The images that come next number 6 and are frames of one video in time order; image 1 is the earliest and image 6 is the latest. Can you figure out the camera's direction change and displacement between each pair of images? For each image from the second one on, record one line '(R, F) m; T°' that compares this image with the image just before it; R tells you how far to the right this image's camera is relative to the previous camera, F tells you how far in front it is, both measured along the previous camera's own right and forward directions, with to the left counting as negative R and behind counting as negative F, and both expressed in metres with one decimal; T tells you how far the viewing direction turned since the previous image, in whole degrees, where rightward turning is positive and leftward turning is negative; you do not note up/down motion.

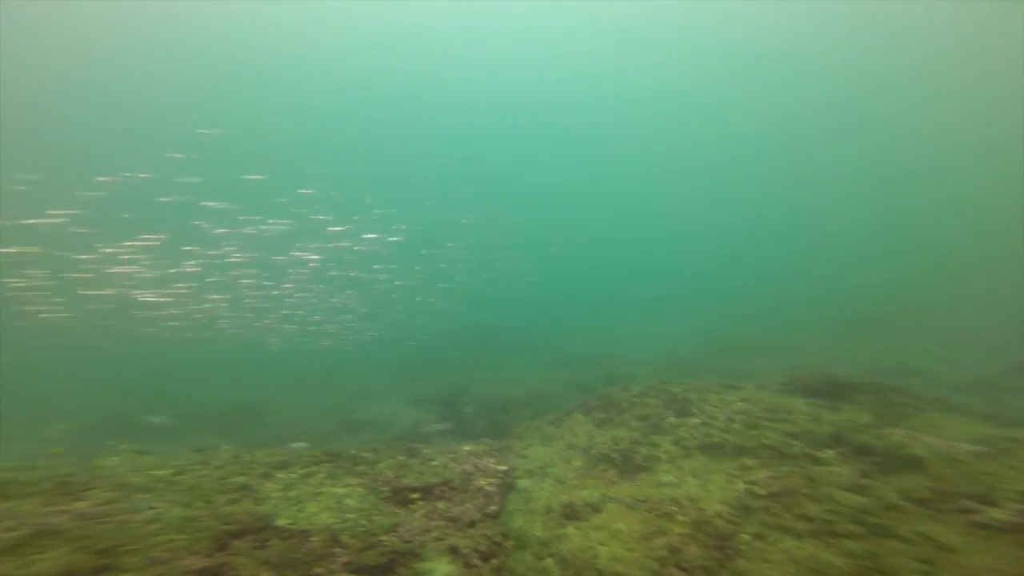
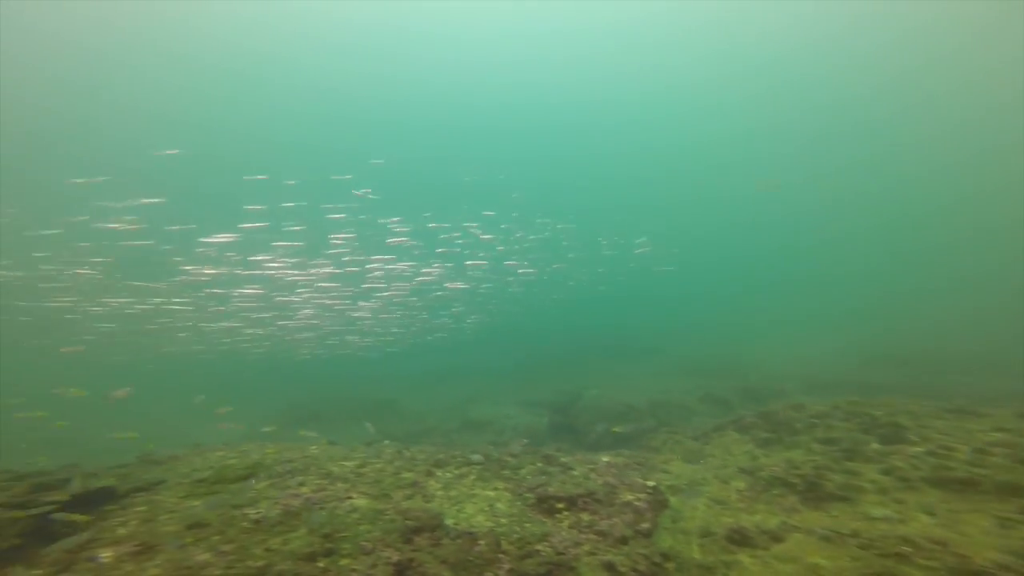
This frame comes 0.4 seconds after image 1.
(-0.1, -0.1) m; -17°
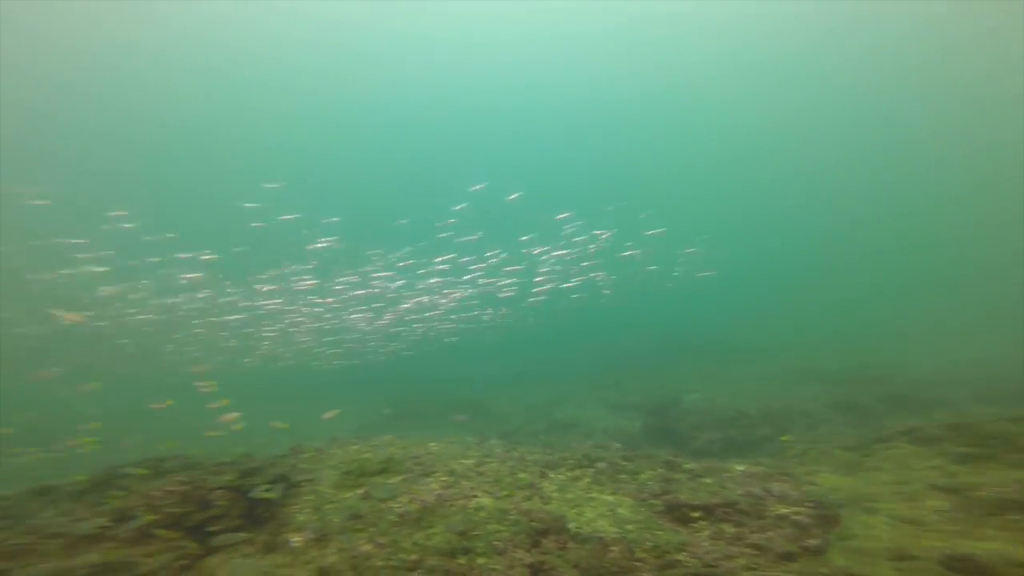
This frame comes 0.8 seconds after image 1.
(-0.5, -0.1) m; -10°
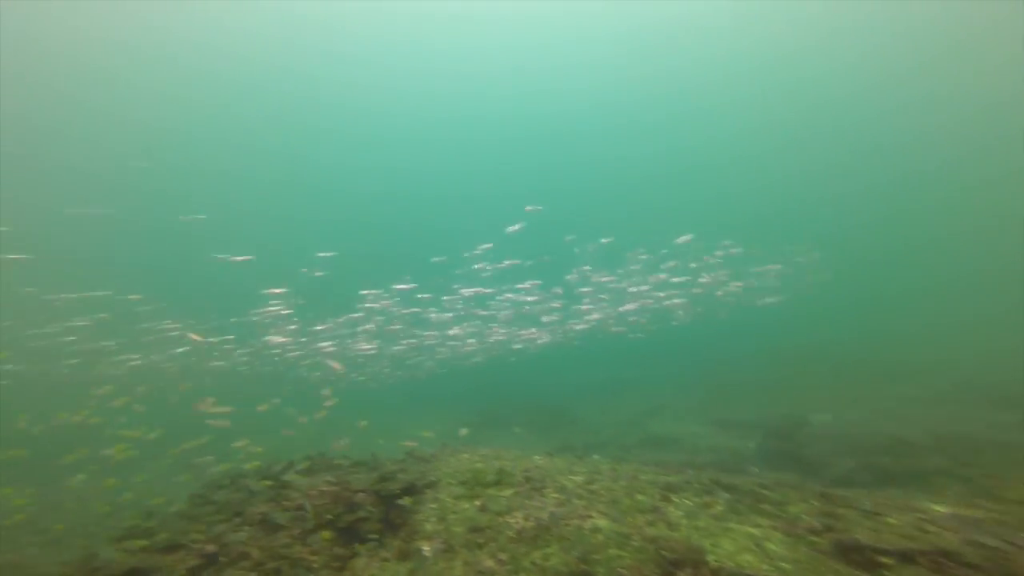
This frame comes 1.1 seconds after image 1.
(-0.4, +0.1) m; -11°
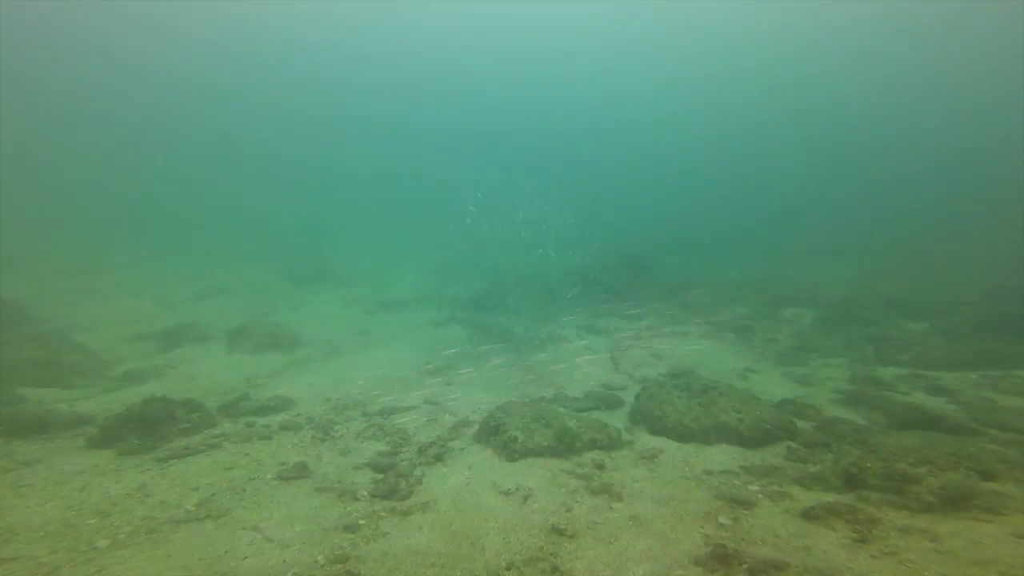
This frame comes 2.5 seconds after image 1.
(-1.1, +0.9) m; -20°
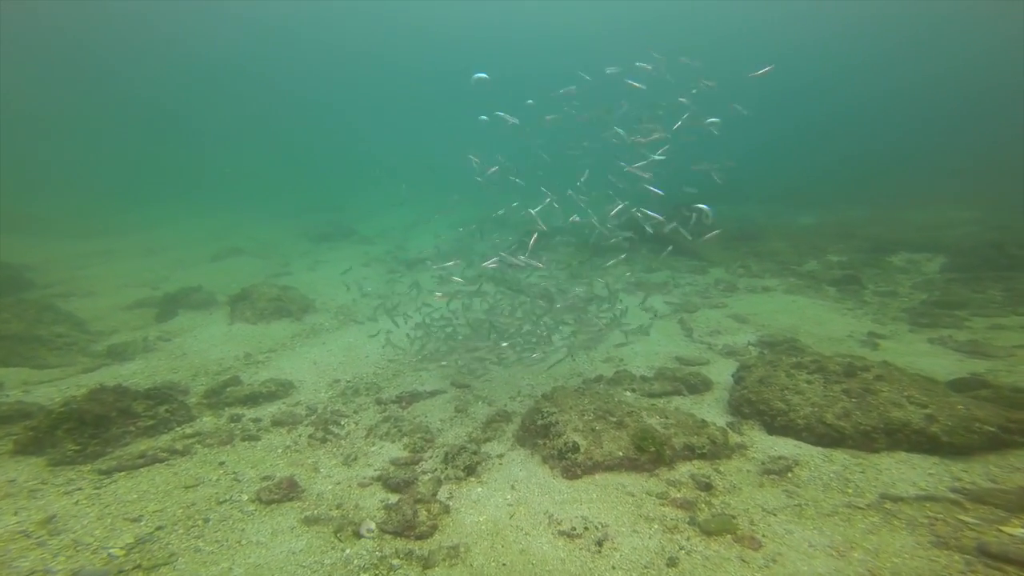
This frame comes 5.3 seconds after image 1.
(-0.4, +2.4) m; -5°
